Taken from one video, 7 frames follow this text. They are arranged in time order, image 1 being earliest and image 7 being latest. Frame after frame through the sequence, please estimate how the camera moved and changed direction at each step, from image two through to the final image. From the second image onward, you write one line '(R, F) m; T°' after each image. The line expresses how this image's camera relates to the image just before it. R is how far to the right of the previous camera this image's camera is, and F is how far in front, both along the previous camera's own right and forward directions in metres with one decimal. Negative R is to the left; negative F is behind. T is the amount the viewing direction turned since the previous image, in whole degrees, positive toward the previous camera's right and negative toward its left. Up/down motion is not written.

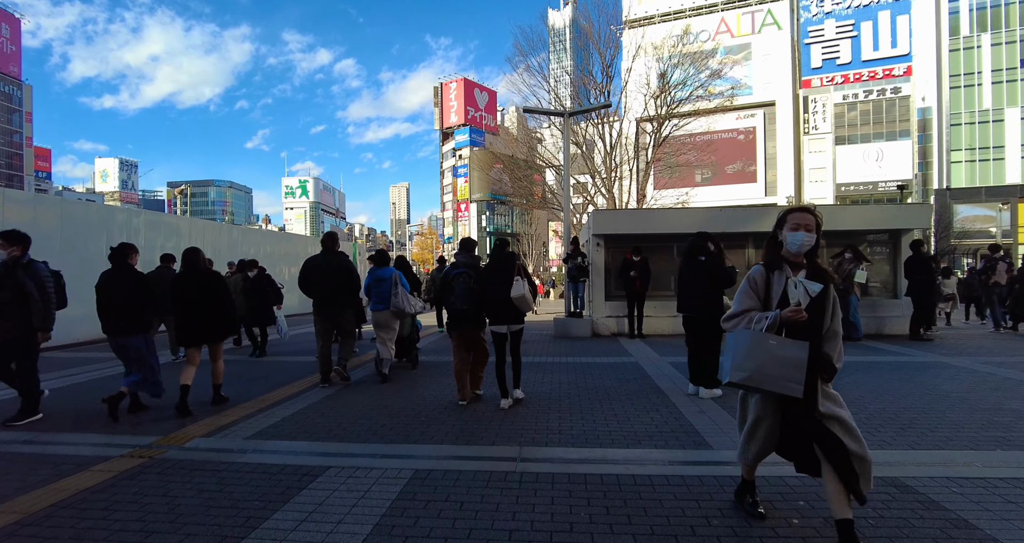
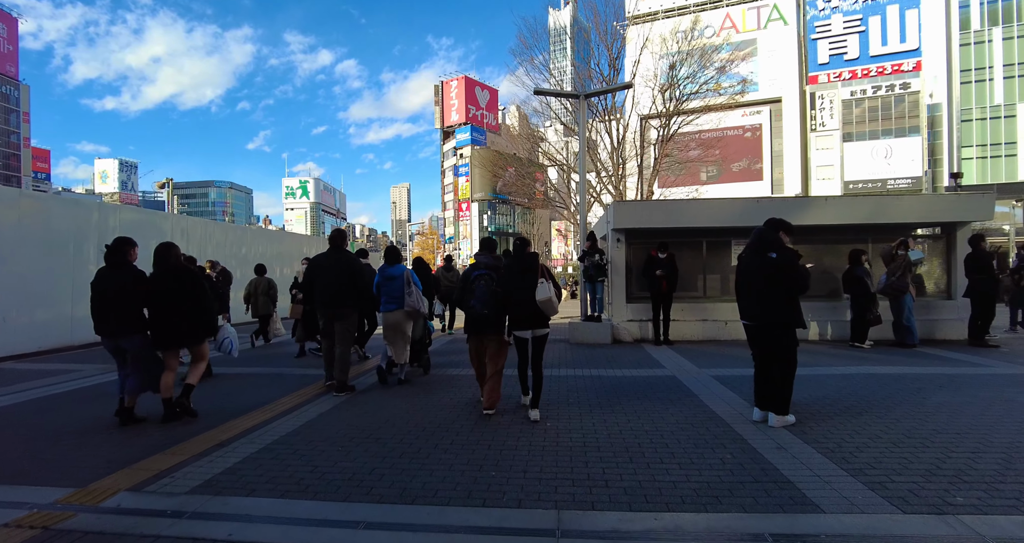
(-0.2, +0.9) m; 0°
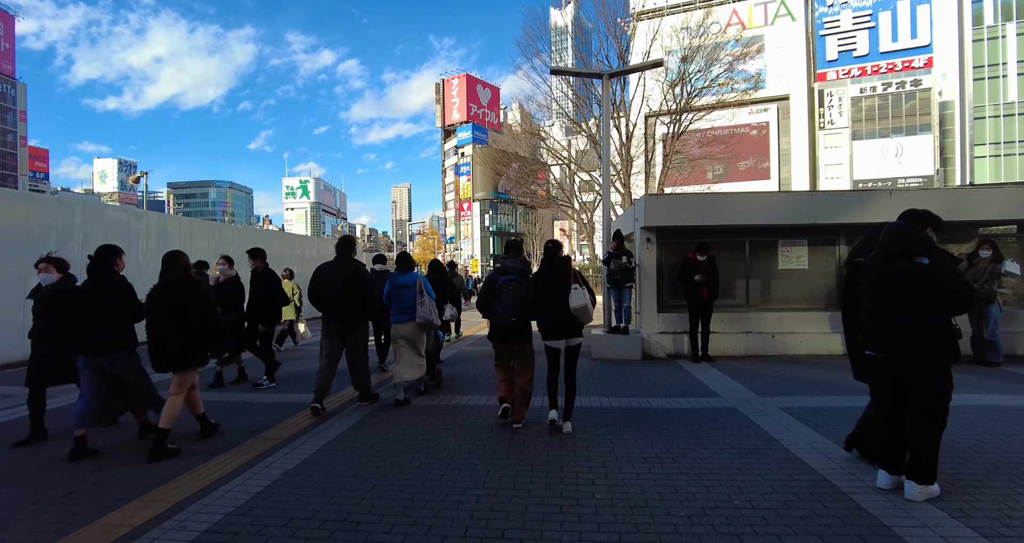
(-0.2, +1.1) m; 0°
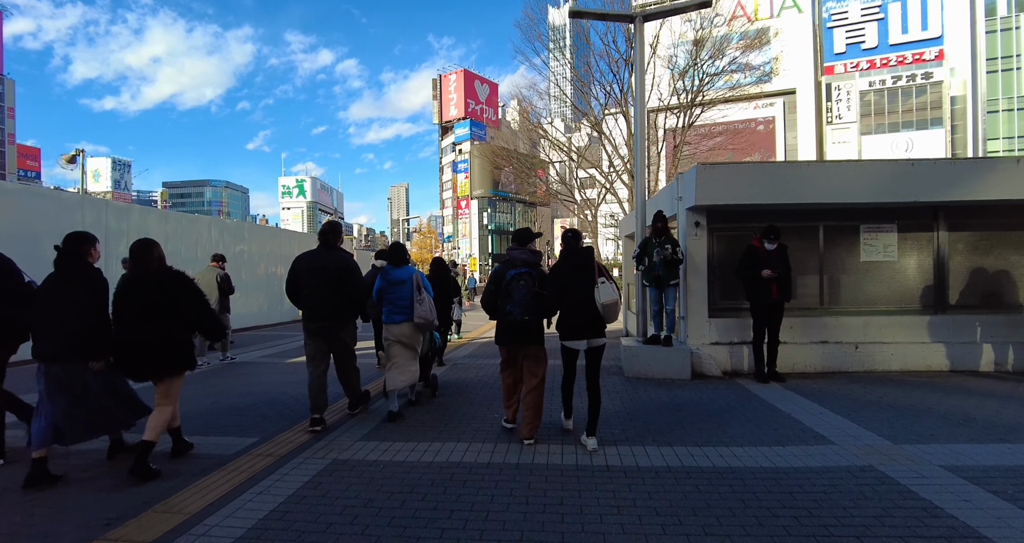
(-0.1, +1.6) m; 0°
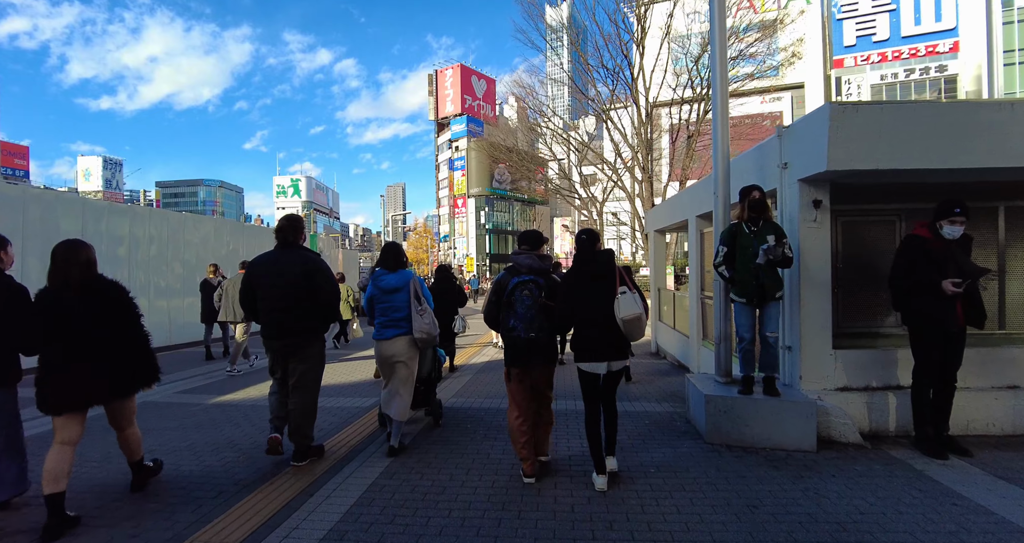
(-0.1, +2.0) m; 0°
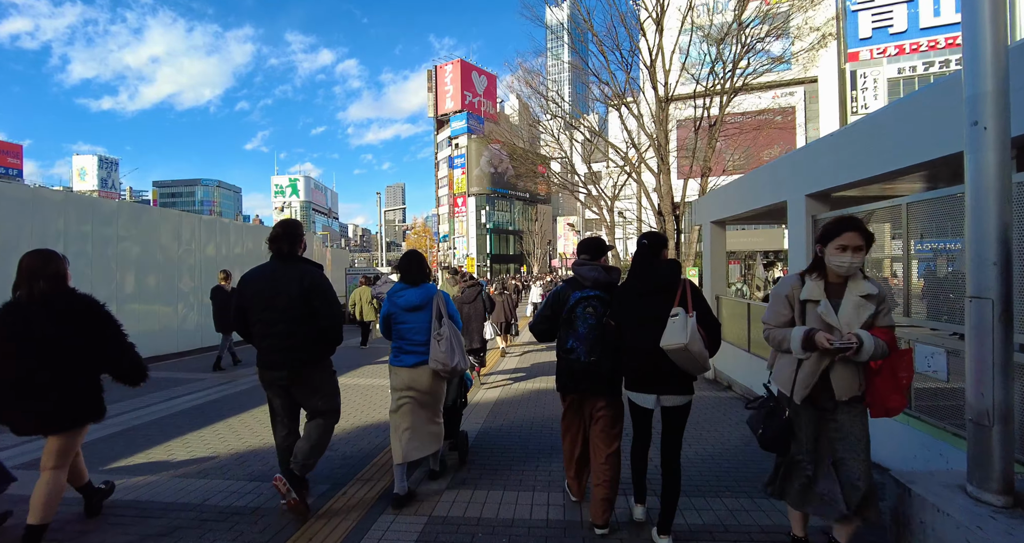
(-0.2, +2.0) m; 0°
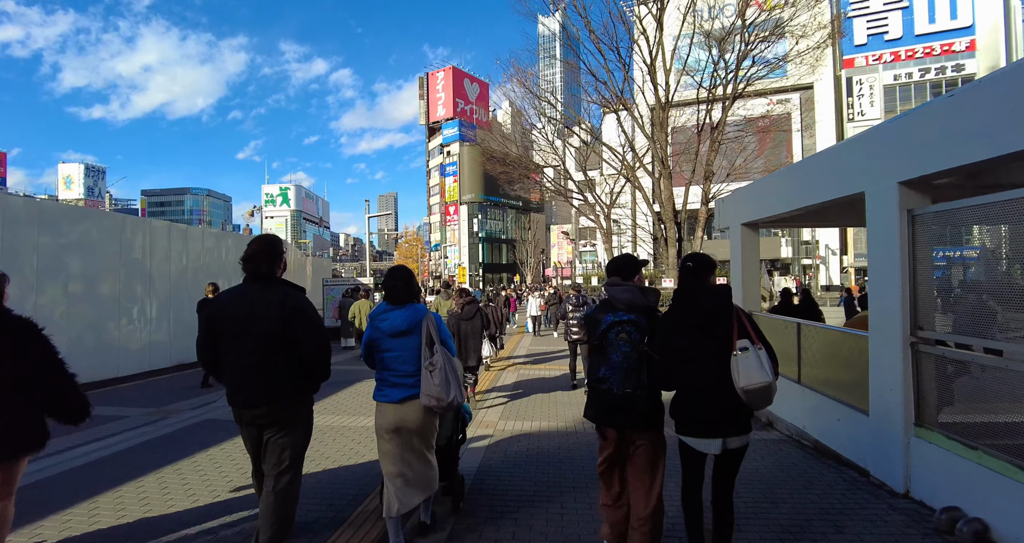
(0.0, +1.2) m; +1°
